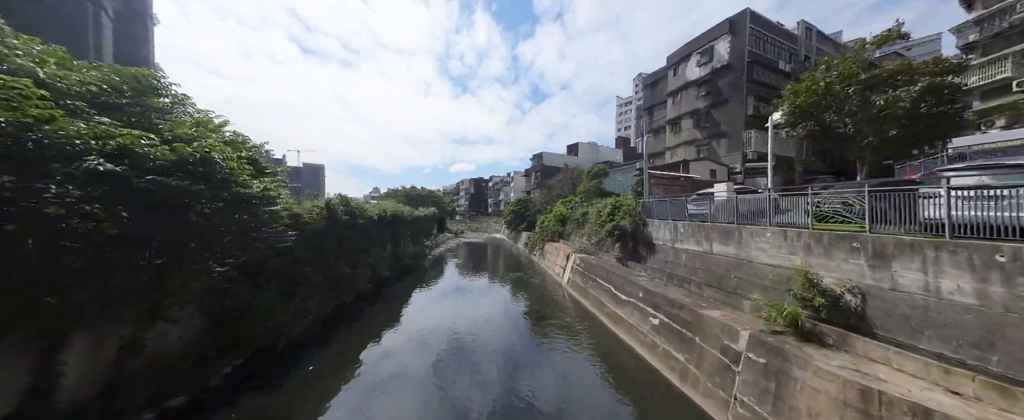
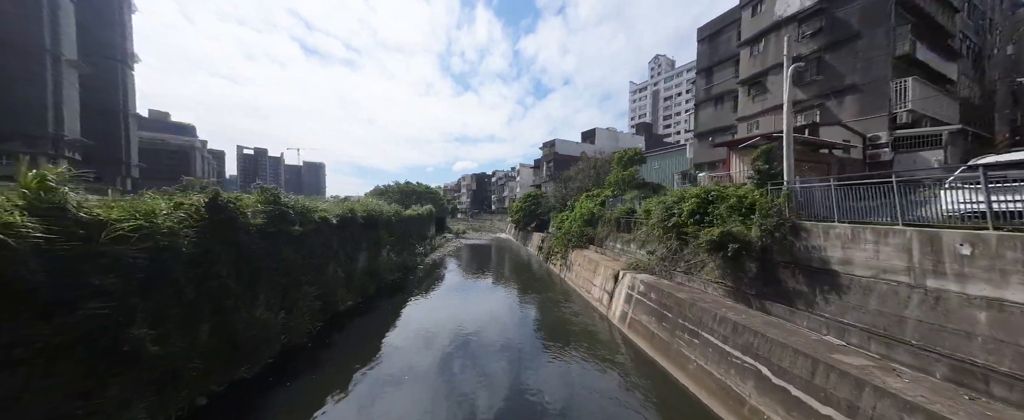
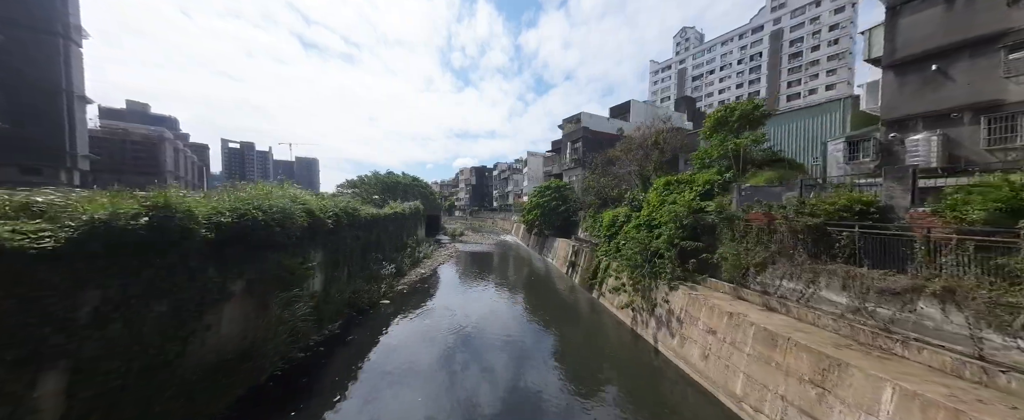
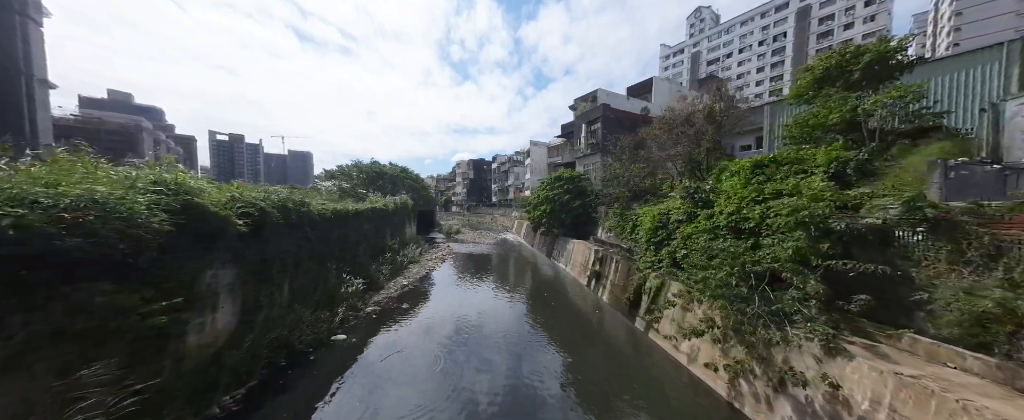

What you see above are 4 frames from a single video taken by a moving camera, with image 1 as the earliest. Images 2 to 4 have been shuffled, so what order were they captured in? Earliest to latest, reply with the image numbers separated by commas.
2, 3, 4
